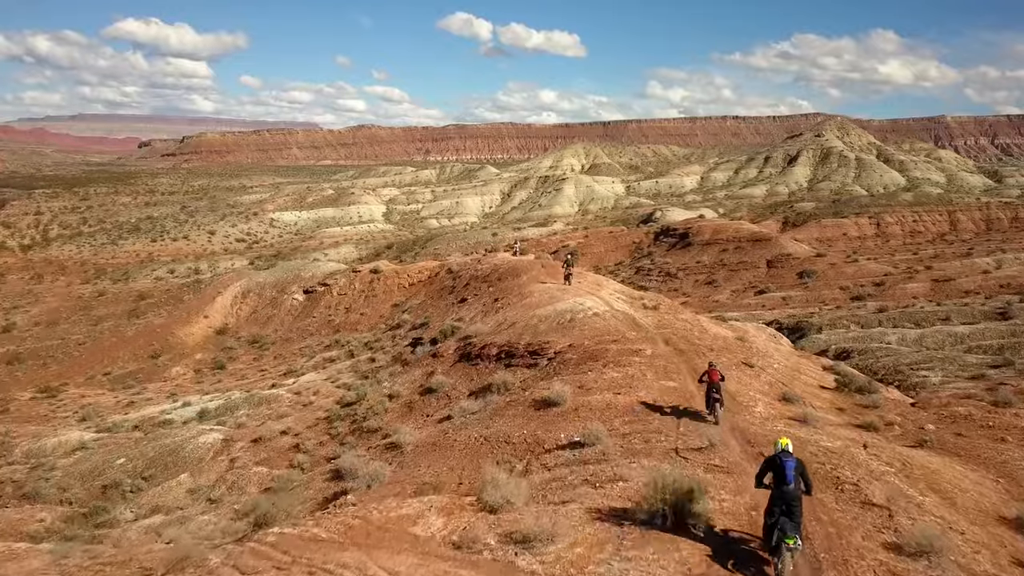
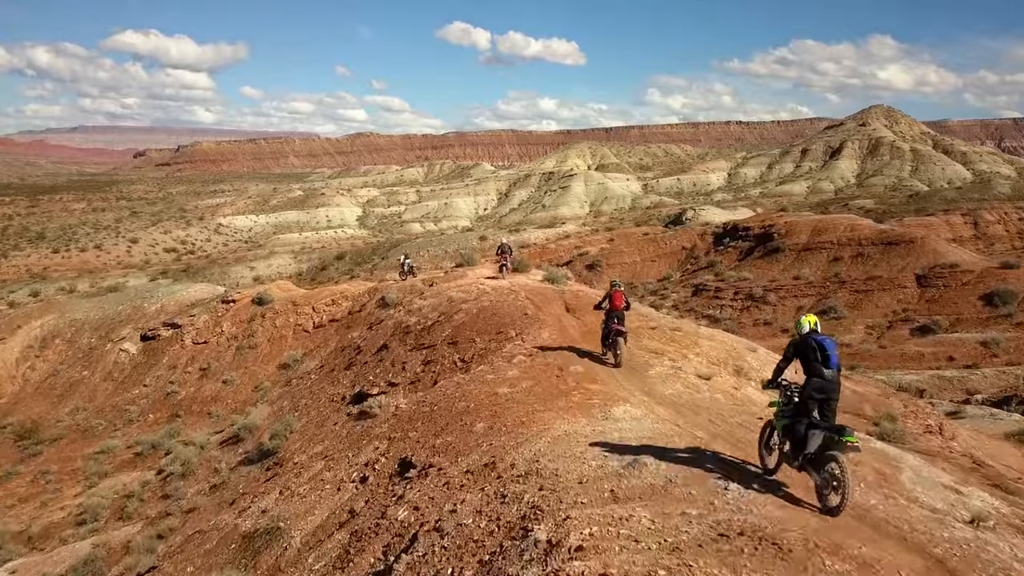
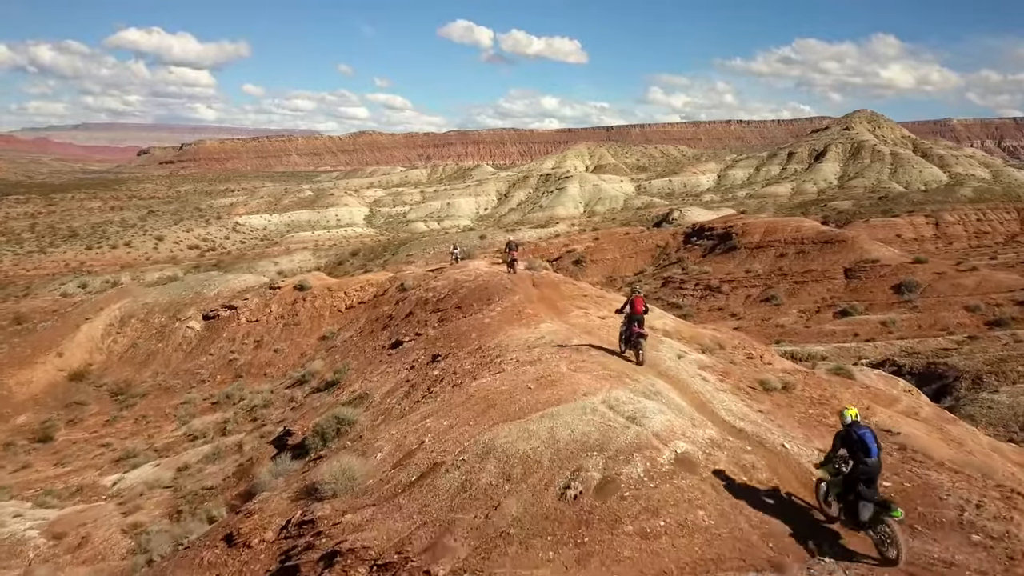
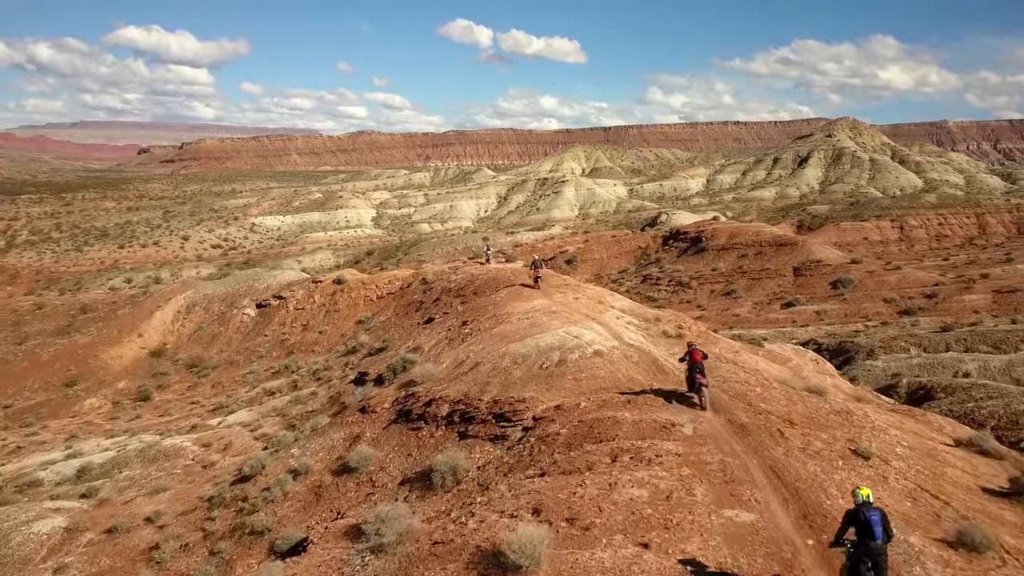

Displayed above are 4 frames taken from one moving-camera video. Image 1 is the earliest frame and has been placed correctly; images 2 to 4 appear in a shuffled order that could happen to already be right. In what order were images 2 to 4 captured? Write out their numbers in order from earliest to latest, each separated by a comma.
4, 3, 2
